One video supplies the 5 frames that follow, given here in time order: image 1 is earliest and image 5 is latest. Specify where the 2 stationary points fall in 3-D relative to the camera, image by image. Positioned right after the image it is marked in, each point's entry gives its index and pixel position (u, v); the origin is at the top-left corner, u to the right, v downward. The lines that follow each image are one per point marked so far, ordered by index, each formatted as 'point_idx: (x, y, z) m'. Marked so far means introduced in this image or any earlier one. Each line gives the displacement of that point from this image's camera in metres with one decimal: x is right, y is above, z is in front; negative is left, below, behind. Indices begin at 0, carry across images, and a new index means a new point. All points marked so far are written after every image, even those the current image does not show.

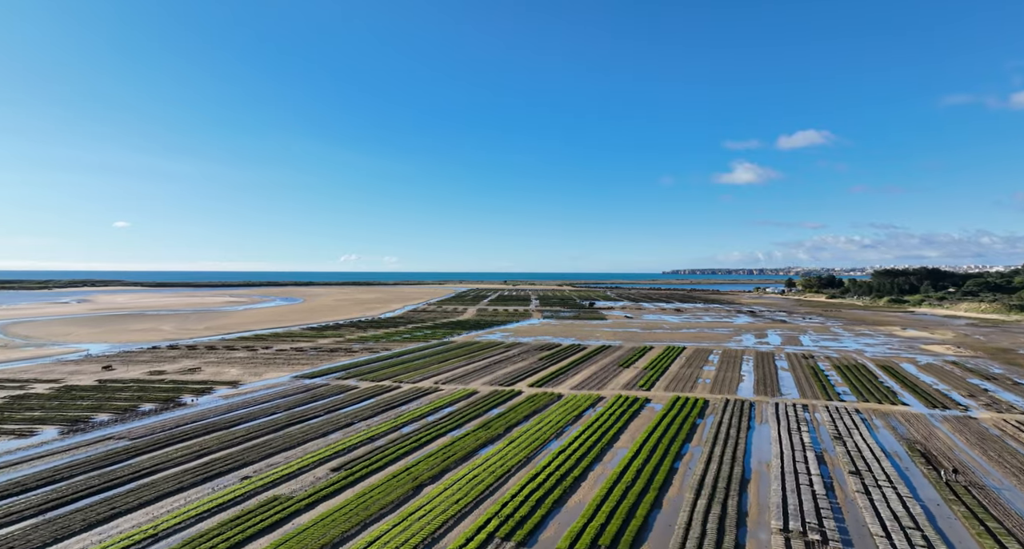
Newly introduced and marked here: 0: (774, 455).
0: (+7.1, -4.9, +14.2) m
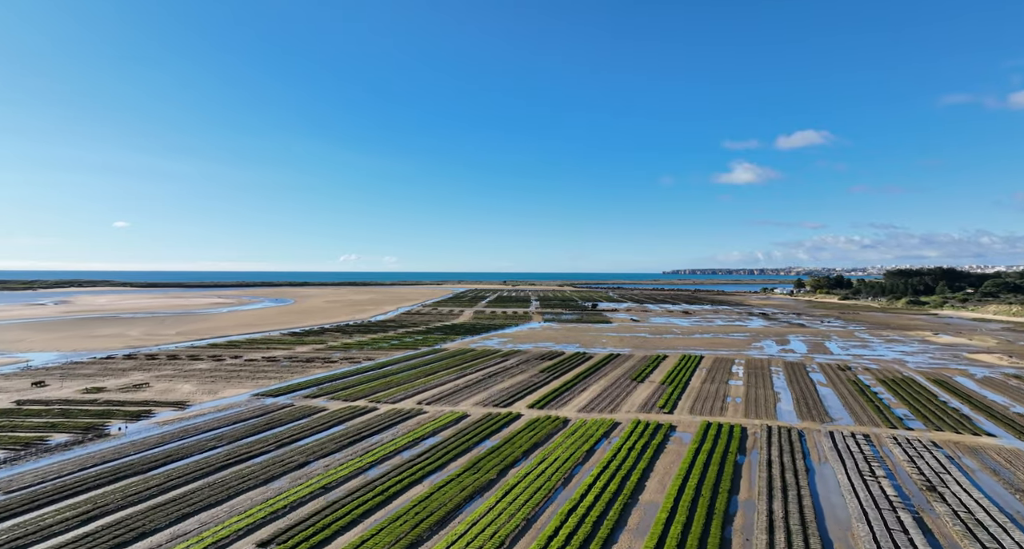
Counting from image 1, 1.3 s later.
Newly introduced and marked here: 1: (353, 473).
0: (+7.0, -4.9, +10.7) m
1: (-4.0, -4.9, +13.2) m
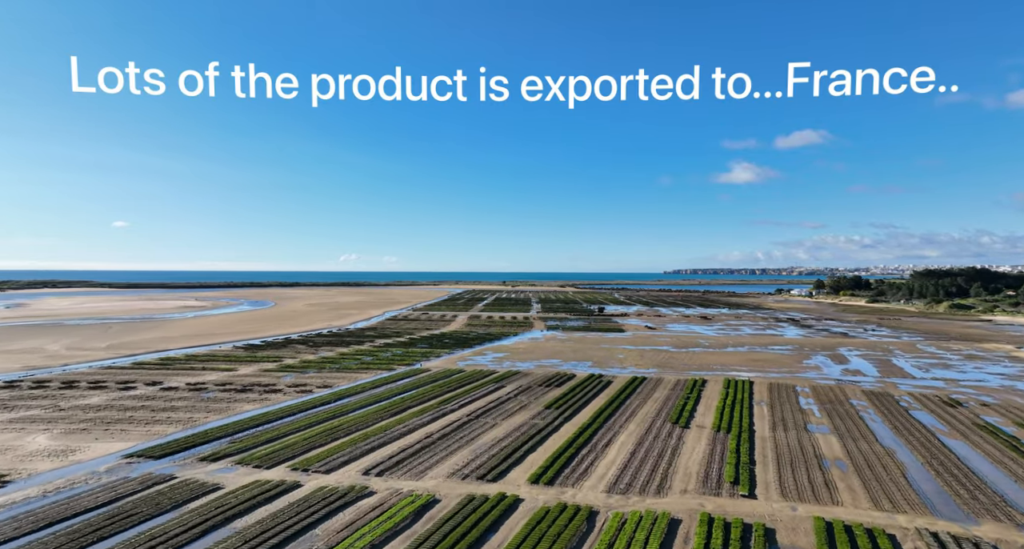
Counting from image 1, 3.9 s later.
0: (+6.8, -5.0, +3.9) m
1: (-4.1, -5.1, +6.4) m
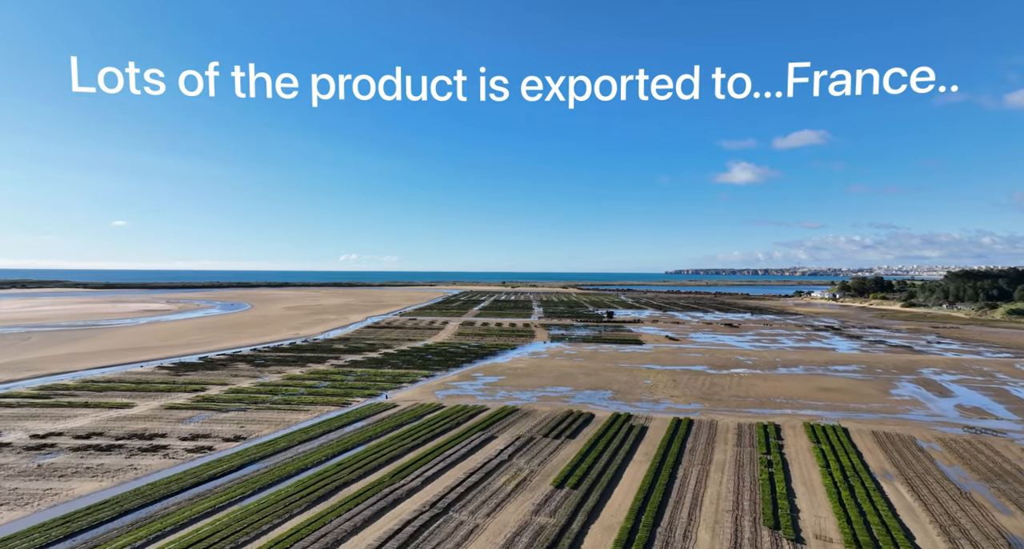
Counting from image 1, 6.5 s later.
0: (+6.7, -5.1, -3.4) m
1: (-4.3, -5.1, -0.9) m
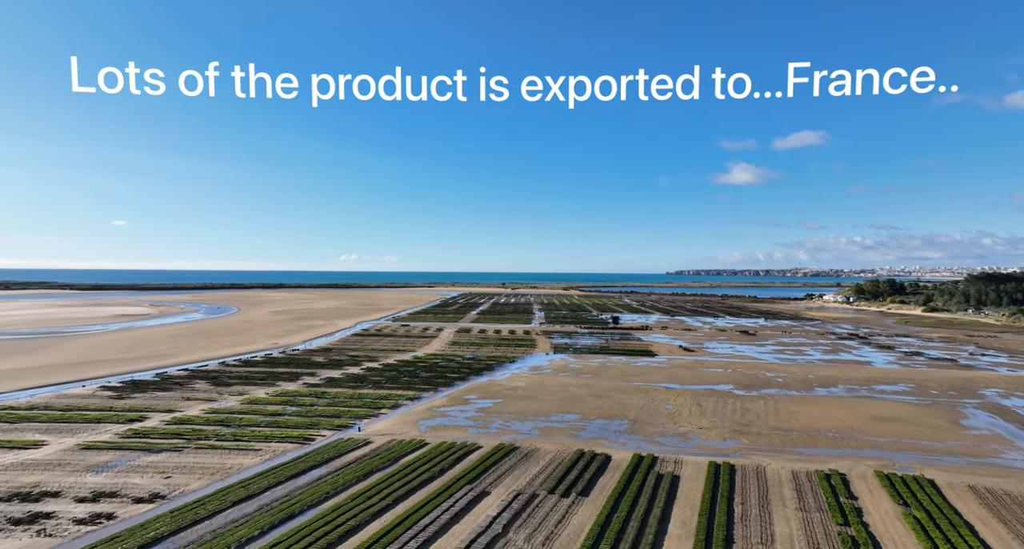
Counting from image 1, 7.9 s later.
0: (+6.6, -5.4, -7.2) m
1: (-4.4, -5.4, -4.7) m
